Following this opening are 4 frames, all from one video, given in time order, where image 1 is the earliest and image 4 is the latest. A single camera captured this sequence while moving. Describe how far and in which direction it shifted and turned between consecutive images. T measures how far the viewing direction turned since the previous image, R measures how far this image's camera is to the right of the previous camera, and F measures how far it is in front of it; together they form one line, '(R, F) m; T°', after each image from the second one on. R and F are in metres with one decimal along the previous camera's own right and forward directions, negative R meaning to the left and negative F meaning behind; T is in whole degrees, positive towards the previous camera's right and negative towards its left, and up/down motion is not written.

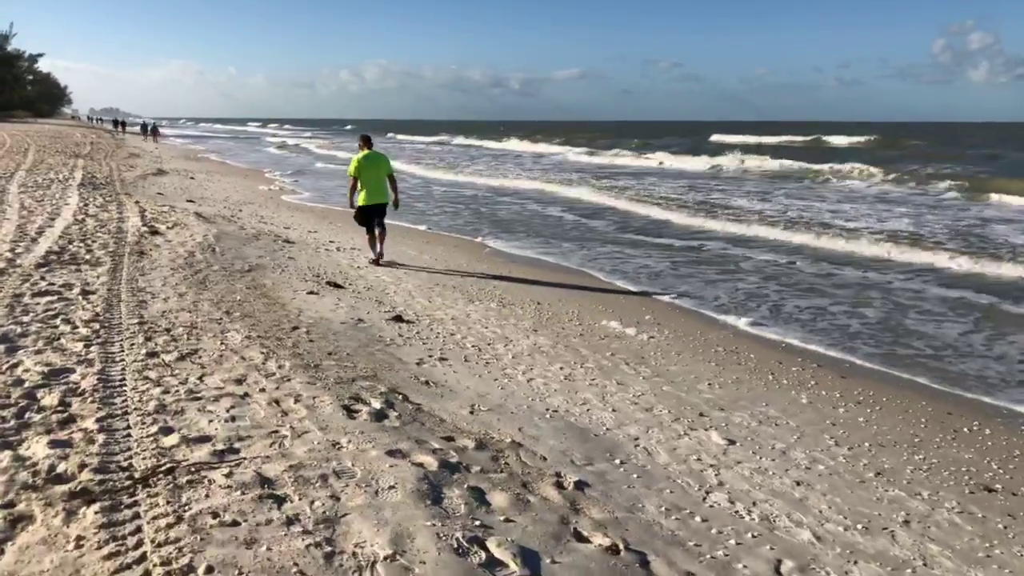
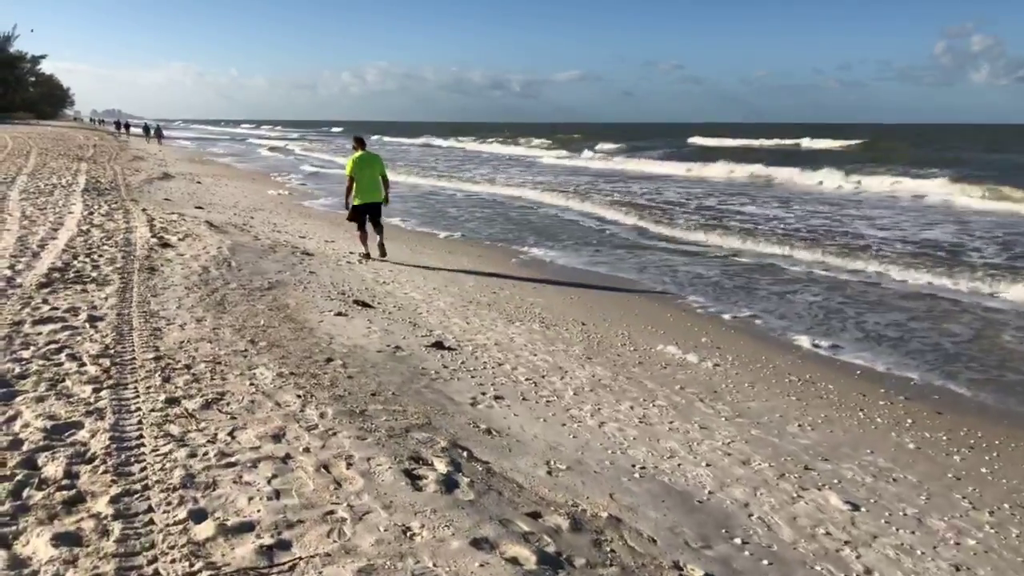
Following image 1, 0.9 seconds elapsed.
(-0.4, +0.7) m; 0°
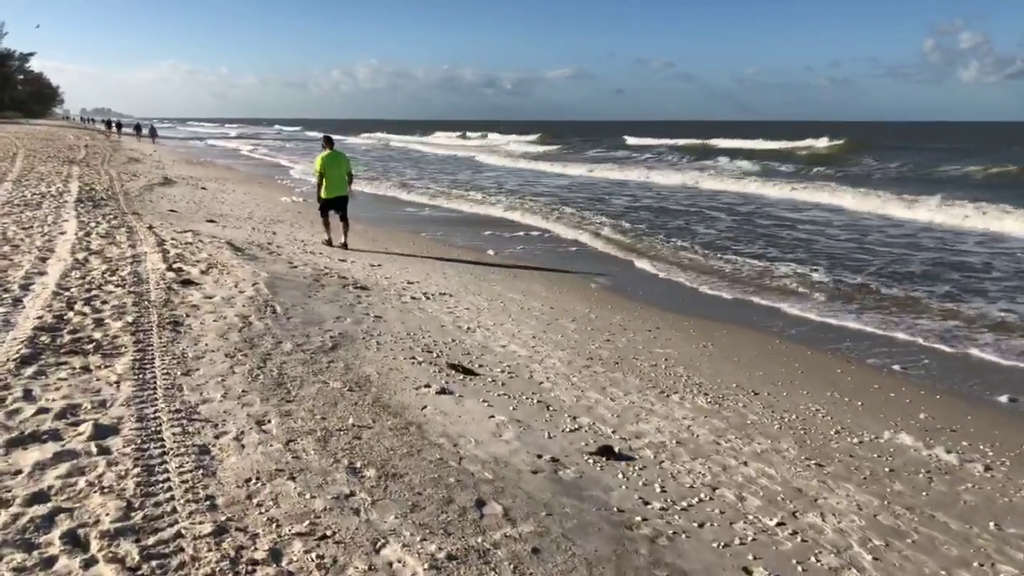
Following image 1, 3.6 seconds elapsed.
(-1.2, +2.0) m; +1°
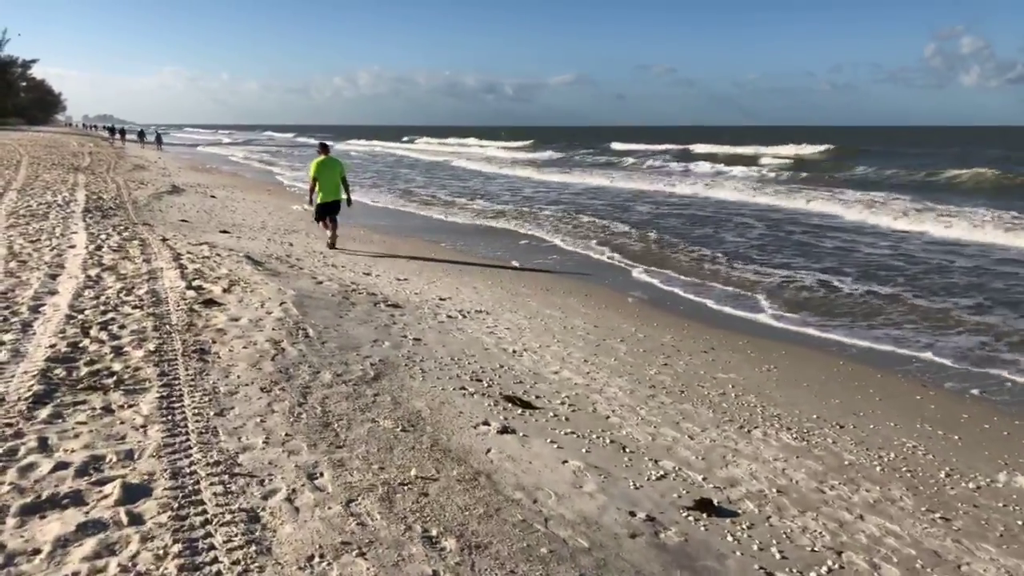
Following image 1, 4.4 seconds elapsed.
(-0.4, +0.5) m; 0°
